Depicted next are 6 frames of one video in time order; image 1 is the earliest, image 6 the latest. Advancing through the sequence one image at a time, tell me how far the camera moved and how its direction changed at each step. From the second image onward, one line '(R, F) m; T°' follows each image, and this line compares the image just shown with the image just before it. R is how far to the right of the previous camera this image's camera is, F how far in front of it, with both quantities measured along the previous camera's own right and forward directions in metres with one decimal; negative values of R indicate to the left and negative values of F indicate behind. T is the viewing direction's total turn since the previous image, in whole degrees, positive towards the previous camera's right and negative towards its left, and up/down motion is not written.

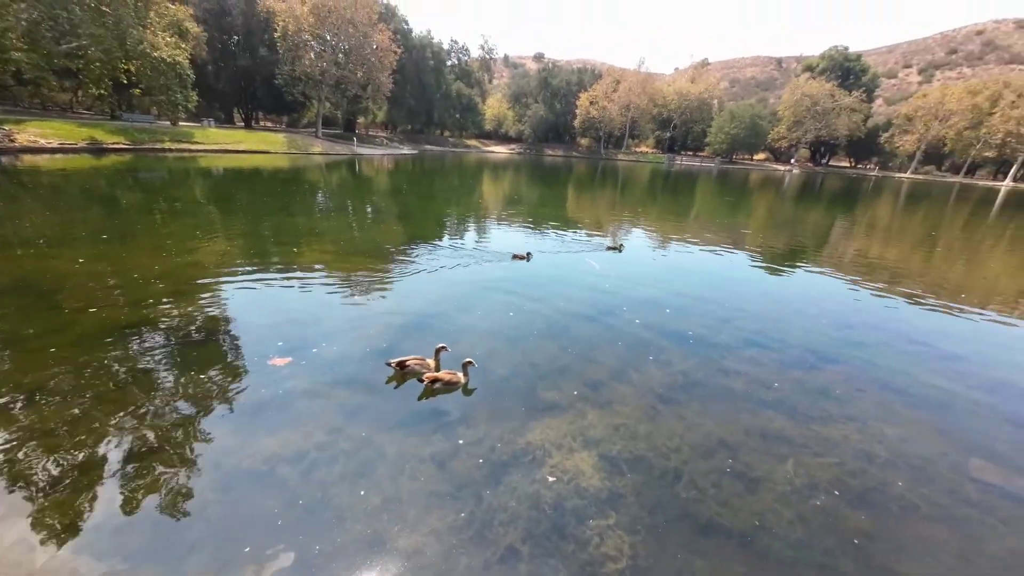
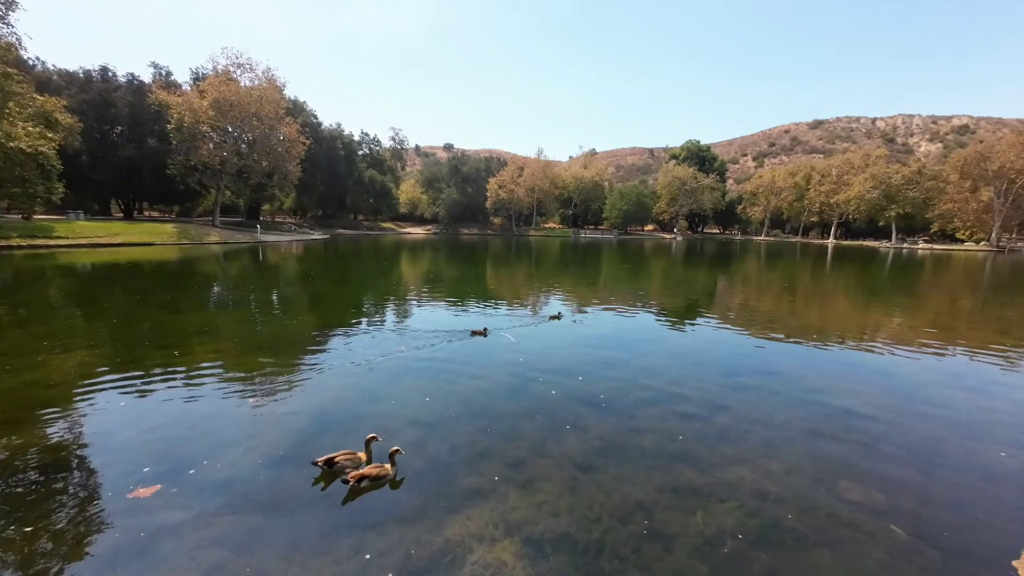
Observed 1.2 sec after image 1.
(+0.3, -0.2) m; +12°
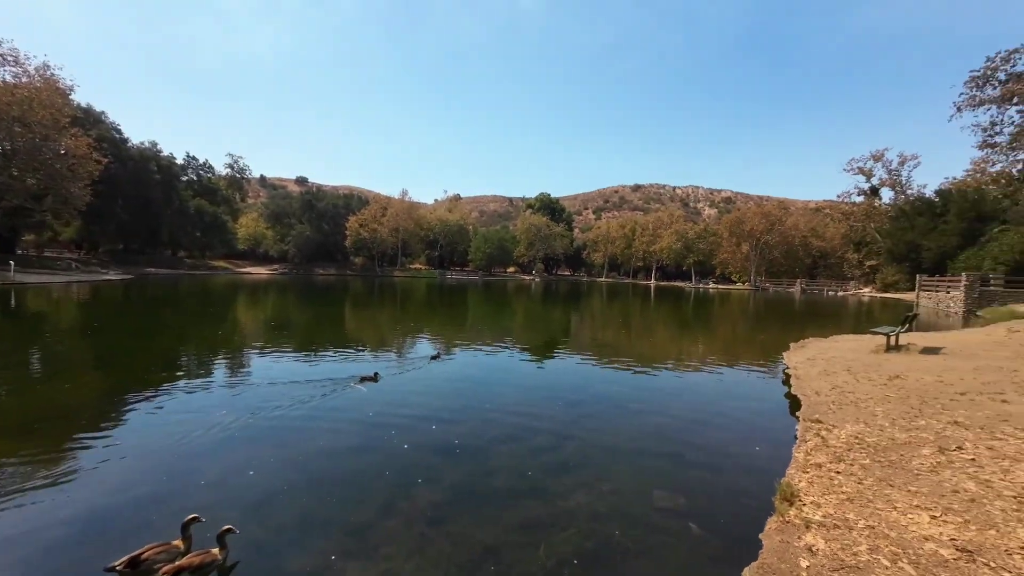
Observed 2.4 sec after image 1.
(+0.4, -0.2) m; +19°
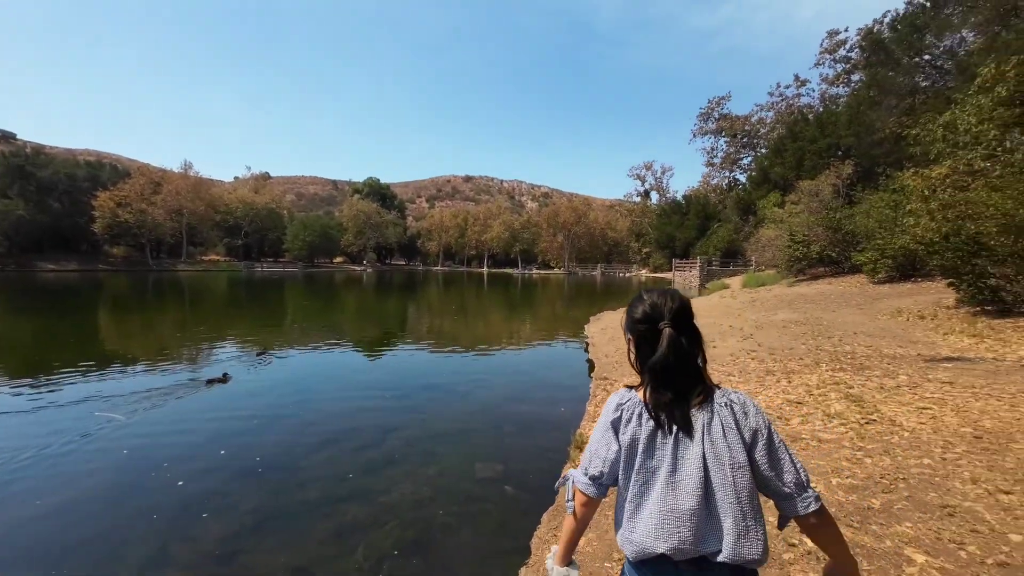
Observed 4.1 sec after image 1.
(+0.4, 0.0) m; +23°
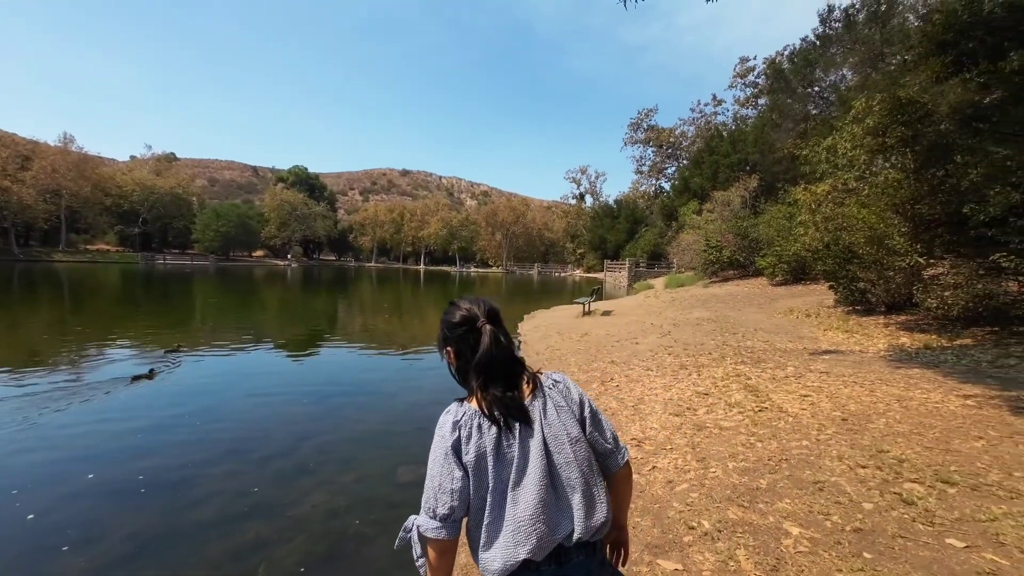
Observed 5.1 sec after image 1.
(+0.2, +0.1) m; +9°
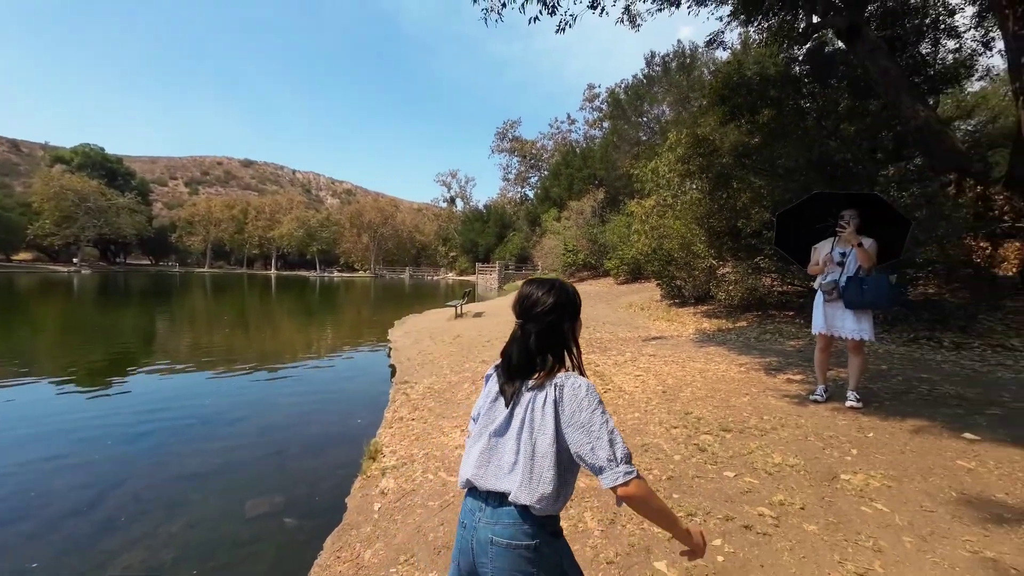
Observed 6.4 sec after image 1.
(+0.1, -0.2) m; +18°
